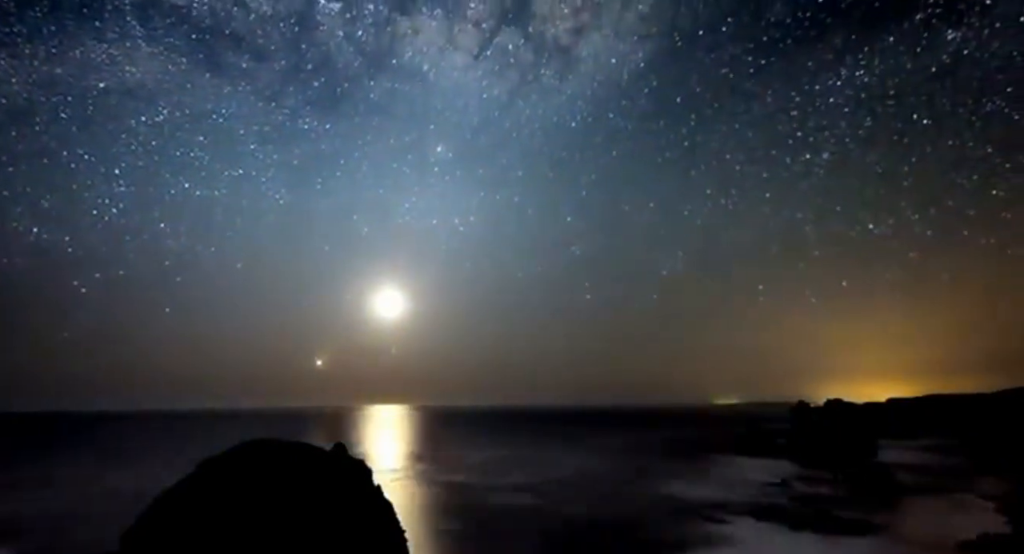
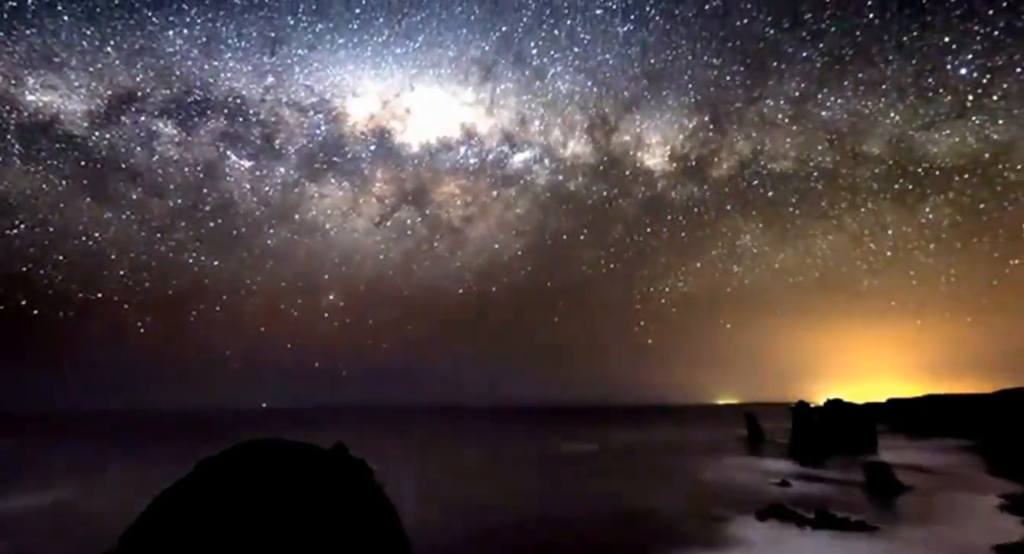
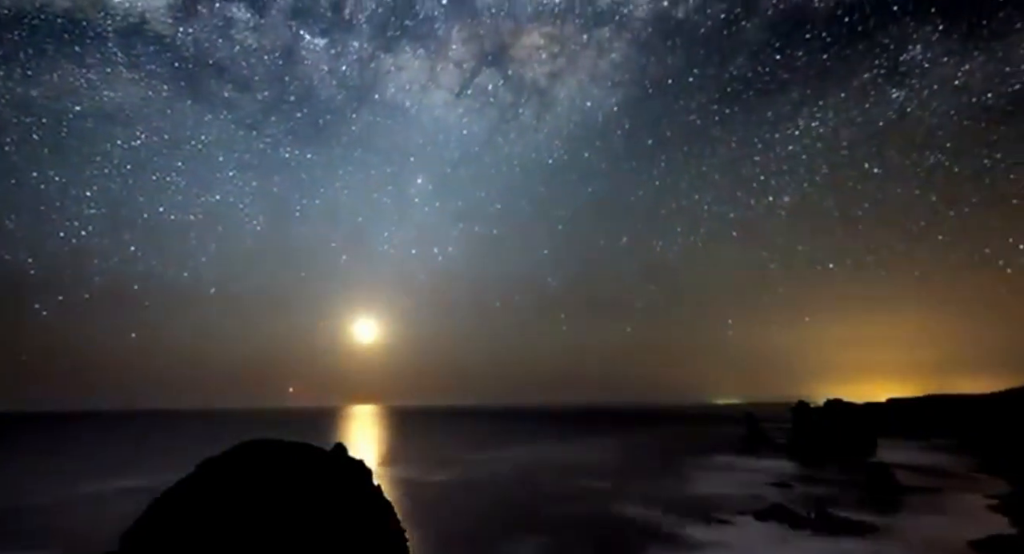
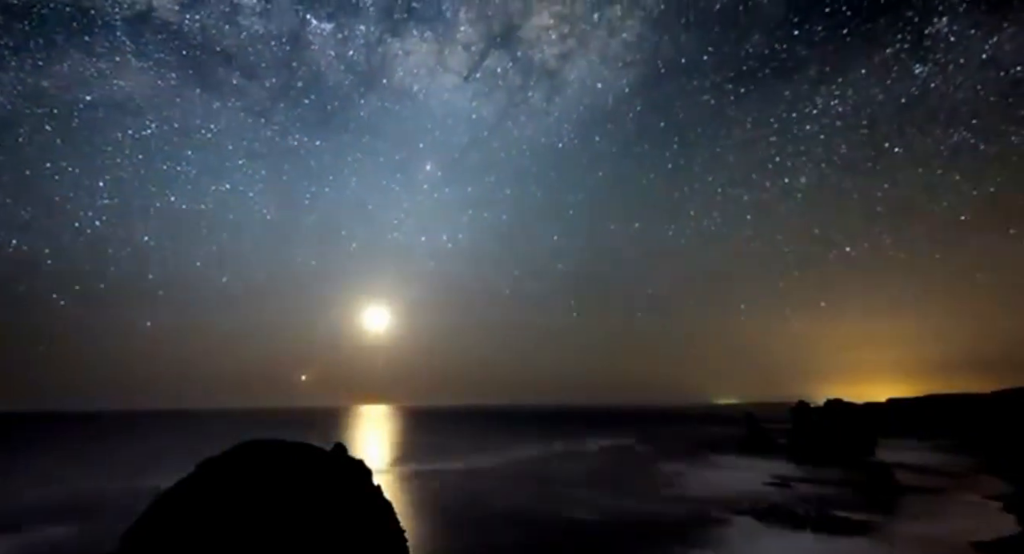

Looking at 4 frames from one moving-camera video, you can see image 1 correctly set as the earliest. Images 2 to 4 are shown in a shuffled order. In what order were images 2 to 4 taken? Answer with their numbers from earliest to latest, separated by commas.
4, 3, 2
